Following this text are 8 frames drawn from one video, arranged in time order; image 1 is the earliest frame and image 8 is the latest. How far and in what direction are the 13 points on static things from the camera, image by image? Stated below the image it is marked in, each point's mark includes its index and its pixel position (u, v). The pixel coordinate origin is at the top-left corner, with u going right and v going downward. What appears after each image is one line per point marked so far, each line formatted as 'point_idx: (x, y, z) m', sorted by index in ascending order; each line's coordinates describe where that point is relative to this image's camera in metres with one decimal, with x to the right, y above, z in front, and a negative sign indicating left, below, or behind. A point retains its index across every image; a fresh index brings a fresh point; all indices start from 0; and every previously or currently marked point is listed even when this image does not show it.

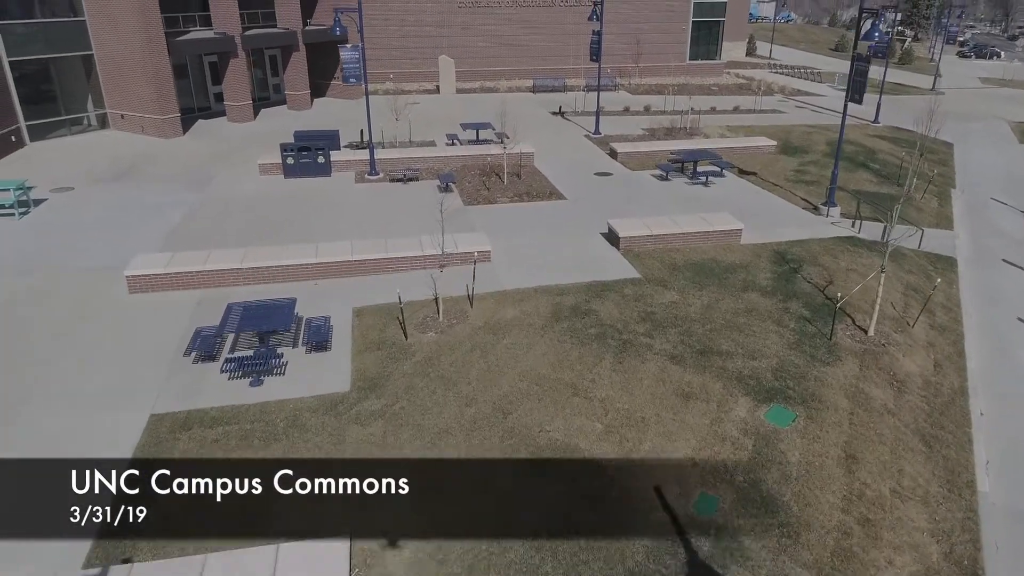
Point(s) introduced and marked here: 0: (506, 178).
0: (-0.2, +2.9, +18.5) m
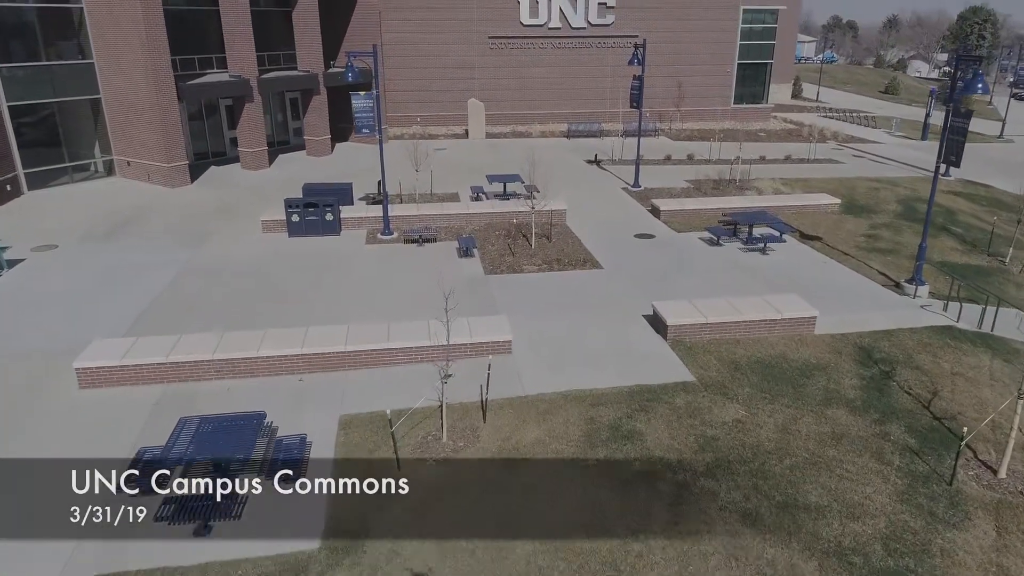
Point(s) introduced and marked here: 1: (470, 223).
0: (+0.5, +1.1, +16.4) m
1: (-1.1, +1.6, +17.9) m
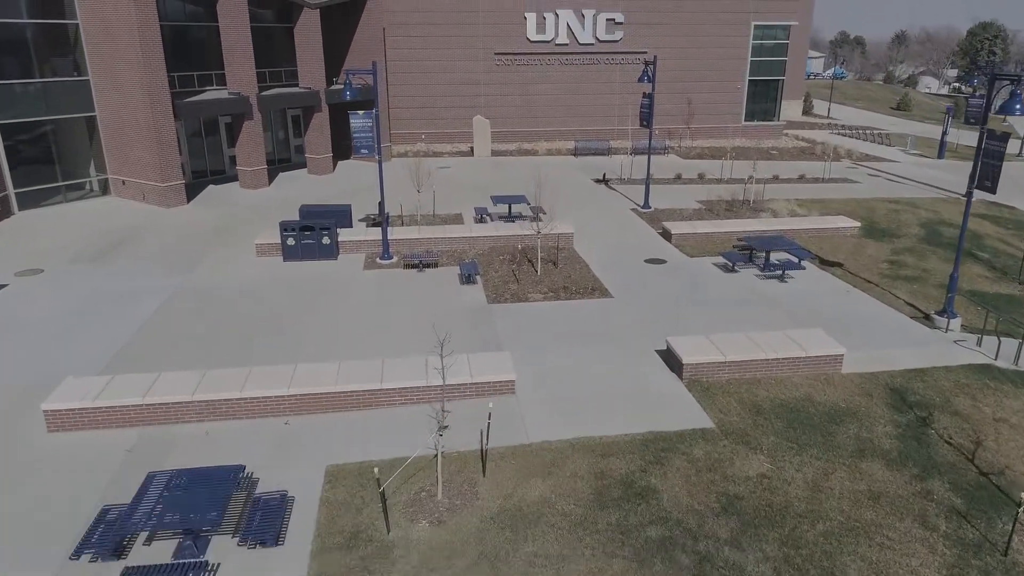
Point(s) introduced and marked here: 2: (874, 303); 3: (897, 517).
0: (+0.6, +0.5, +15.6) m
1: (-0.9, +1.0, +17.1) m
2: (+7.2, -0.3, +13.8) m
3: (+4.2, -2.5, +7.6) m
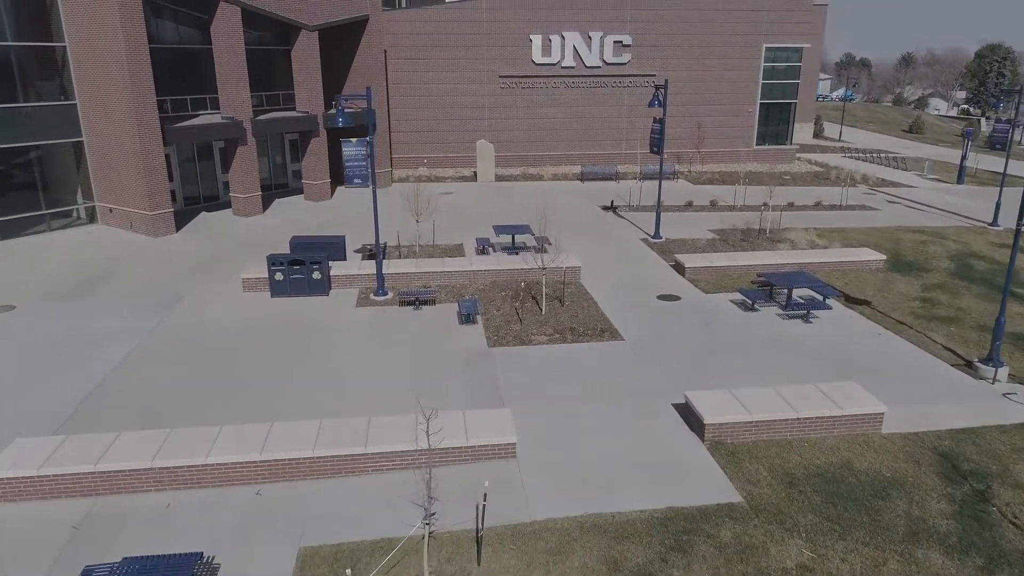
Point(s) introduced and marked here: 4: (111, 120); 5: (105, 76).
0: (+0.7, -0.3, +14.6) m
1: (-0.9, +0.1, +16.1) m
2: (+7.2, -1.1, +12.7) m
3: (+4.2, -3.1, +6.4) m
4: (-11.4, +4.8, +19.8) m
5: (-11.3, +5.9, +19.4) m
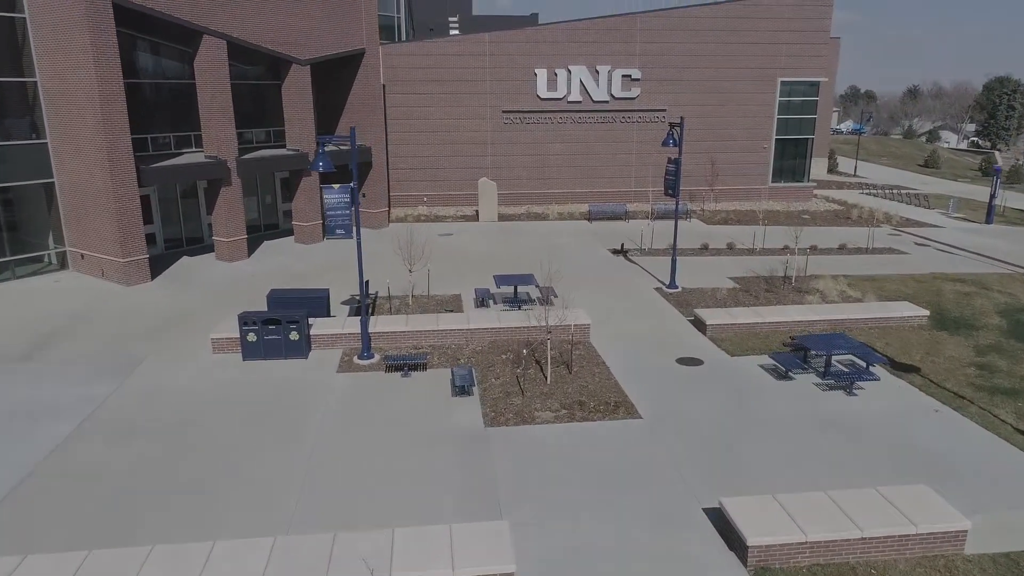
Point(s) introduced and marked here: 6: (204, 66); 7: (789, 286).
0: (+0.7, -1.5, +12.9) m
1: (-0.8, -1.1, +14.4) m
2: (+7.2, -2.2, +10.8) m
3: (+4.1, -3.9, +4.5) m
4: (-11.3, +3.4, +18.4) m
5: (-11.3, +4.5, +18.0) m
6: (-8.8, +6.3, +19.9) m
7: (+7.3, +0.1, +18.5) m
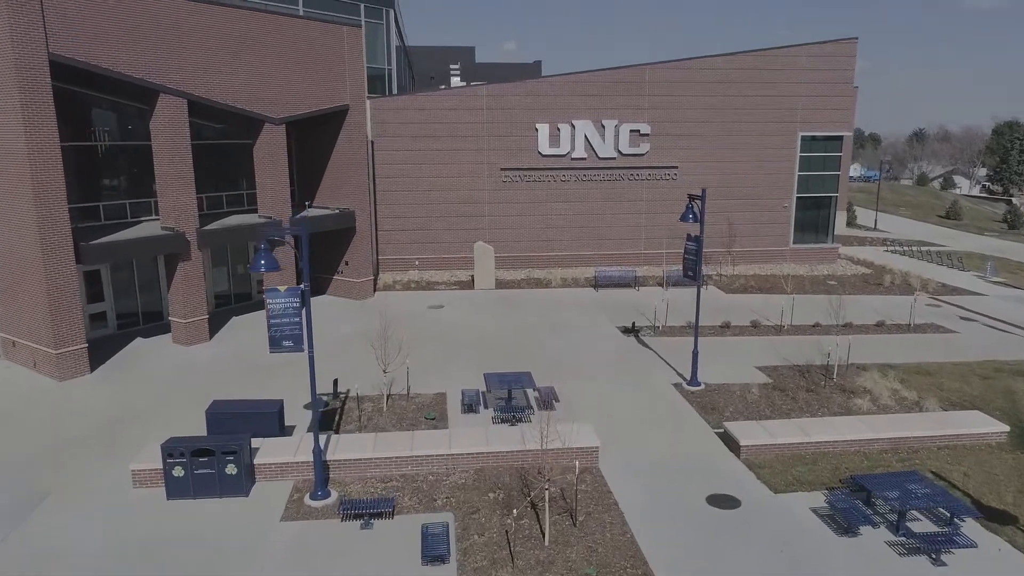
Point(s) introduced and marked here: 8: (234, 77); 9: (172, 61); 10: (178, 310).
0: (+0.5, -3.4, +10.1) m
1: (-1.0, -3.1, +11.7) m
2: (+7.0, -4.0, +8.0) m
3: (+3.9, -5.4, +1.7) m
4: (-11.4, +1.2, +16.1) m
5: (-11.4, +2.4, +15.7) m
6: (-8.9, +4.0, +17.6) m
7: (+7.2, -2.1, +15.8) m
8: (-7.5, +5.7, +19.0) m
9: (-8.4, +5.7, +17.5) m
10: (-8.9, -0.6, +18.5) m
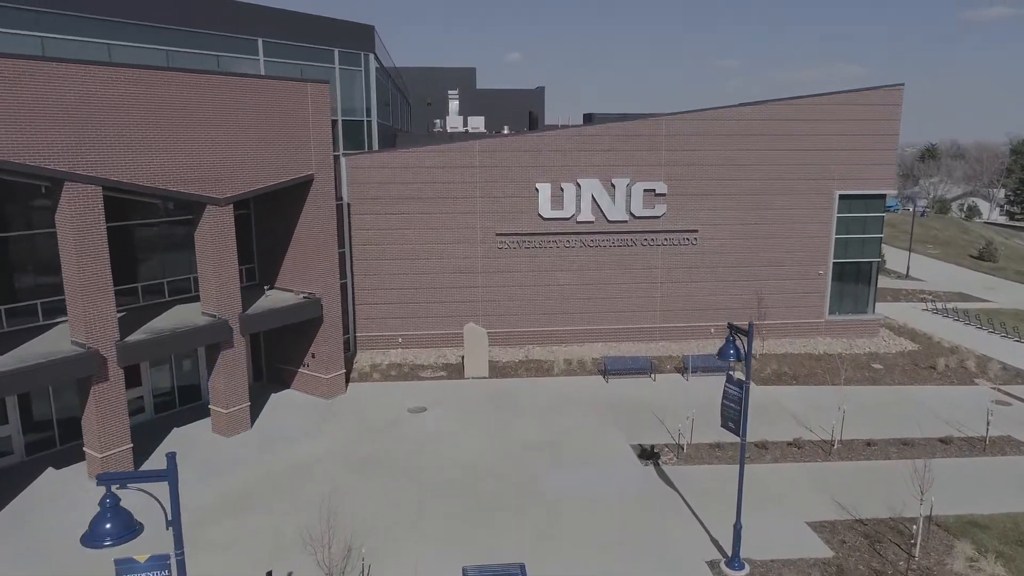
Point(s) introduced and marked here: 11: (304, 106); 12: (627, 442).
0: (+0.3, -6.0, +6.6) m
1: (-1.2, -5.7, +8.1) m
2: (+6.8, -6.6, +4.4) m
3: (+3.6, -7.9, -1.9) m
4: (-11.6, -1.5, +12.6) m
5: (-11.6, -0.3, +12.3) m
6: (-9.0, +1.3, +14.2) m
7: (+7.0, -4.8, +12.2) m
8: (-7.7, +3.0, +15.6) m
9: (-8.6, +3.0, +14.1) m
10: (-9.0, -3.3, +15.1) m
11: (-5.5, +4.9, +18.6) m
12: (+2.9, -3.8, +17.8) m
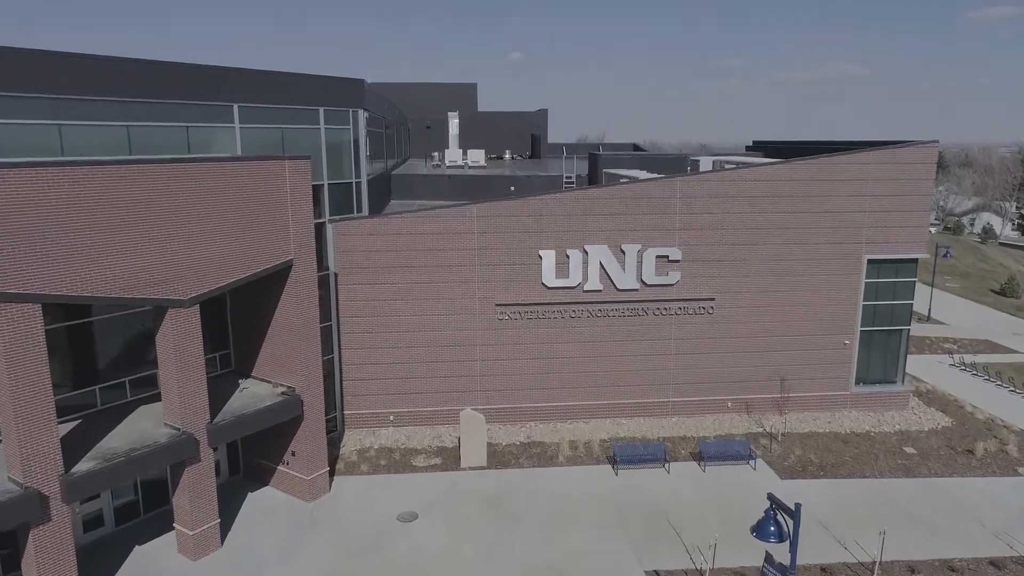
0: (+0.3, -8.4, +4.7) m
1: (-1.2, -8.1, +6.3) m
2: (+6.7, -9.0, +2.5) m
3: (+3.5, -10.3, -3.8) m
4: (-11.6, -3.8, +10.8) m
5: (-11.6, -2.7, +10.5) m
6: (-9.0, -1.0, +12.4) m
7: (+7.0, -7.2, +10.3) m
8: (-7.7, +0.6, +13.8) m
9: (-8.6, +0.6, +12.2) m
10: (-9.0, -5.7, +13.2) m
11: (-5.5, +2.5, +16.8) m
12: (+2.9, -6.2, +15.9) m
